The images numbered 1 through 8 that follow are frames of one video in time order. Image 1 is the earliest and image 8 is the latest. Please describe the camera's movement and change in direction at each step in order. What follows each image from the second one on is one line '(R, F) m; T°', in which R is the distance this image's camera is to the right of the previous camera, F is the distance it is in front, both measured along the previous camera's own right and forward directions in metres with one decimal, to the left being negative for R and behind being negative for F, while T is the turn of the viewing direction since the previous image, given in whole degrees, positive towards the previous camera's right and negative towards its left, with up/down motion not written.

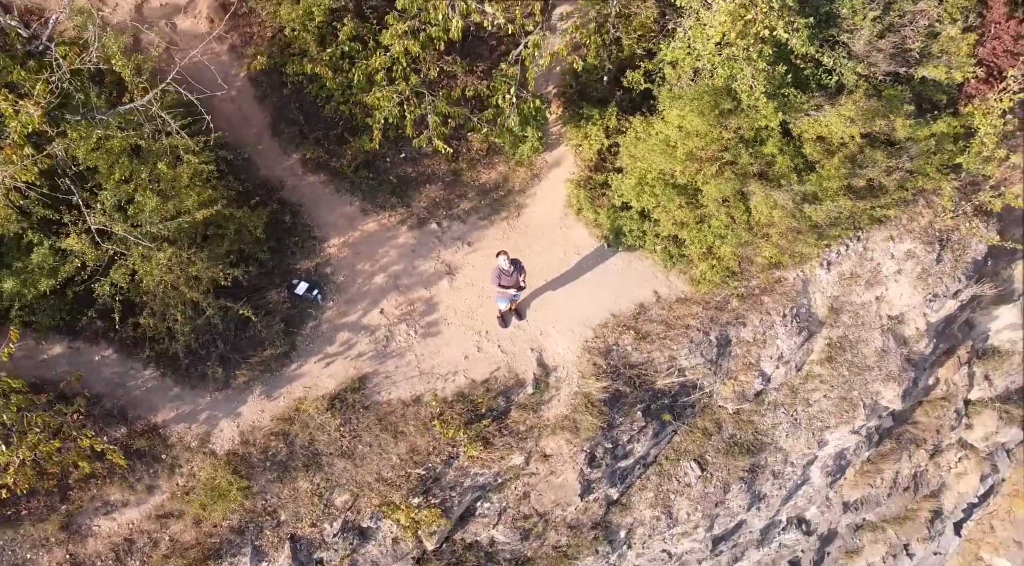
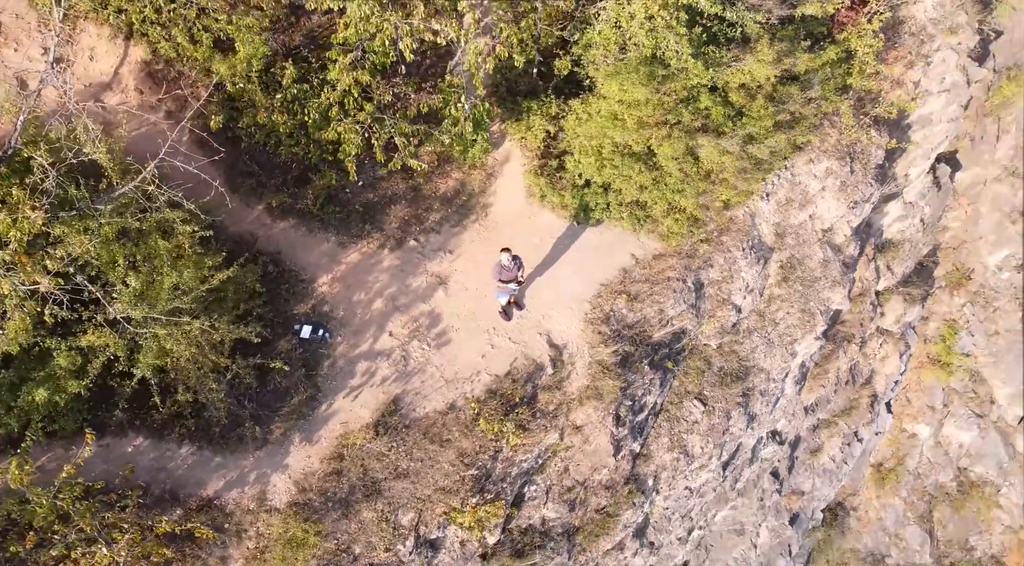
(-2.9, -0.7) m; +9°
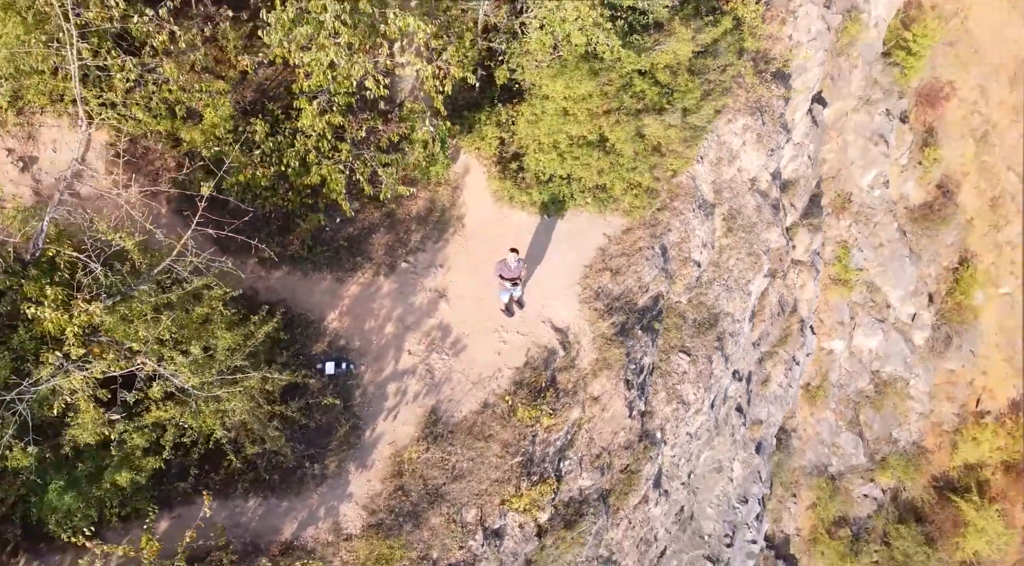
(-2.8, -1.2) m; +8°
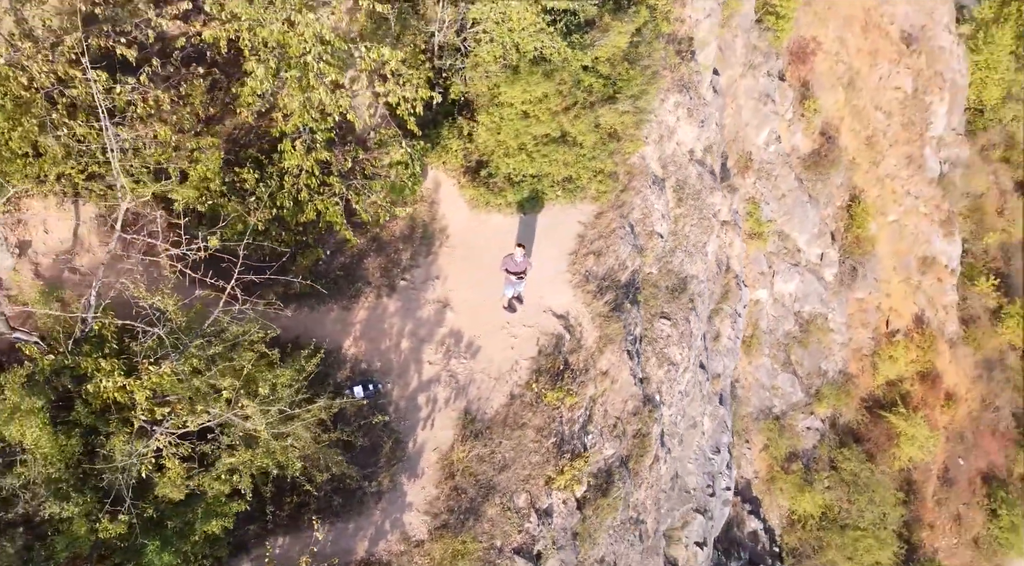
(-2.6, -1.0) m; +7°
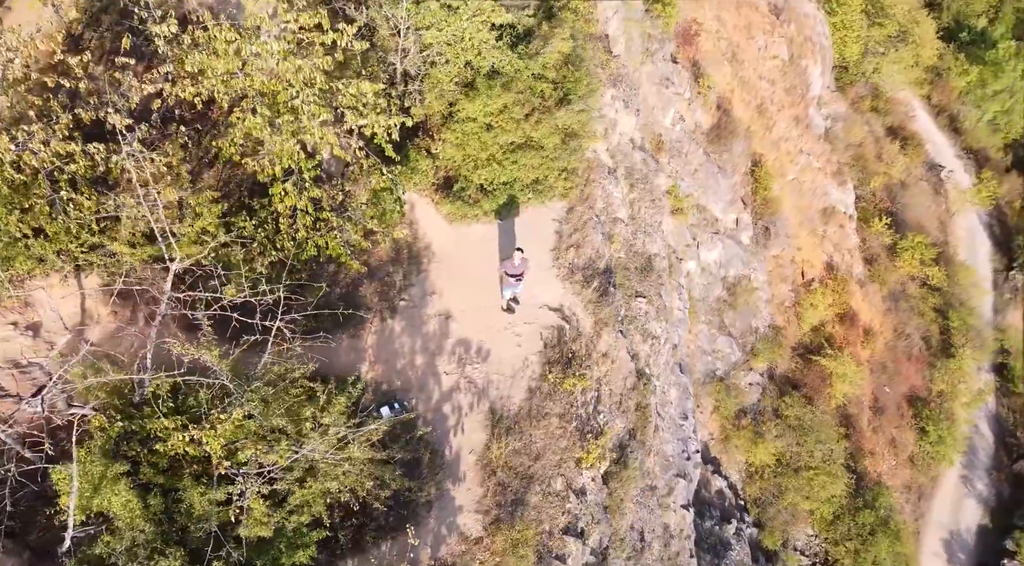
(-2.4, -1.0) m; +7°
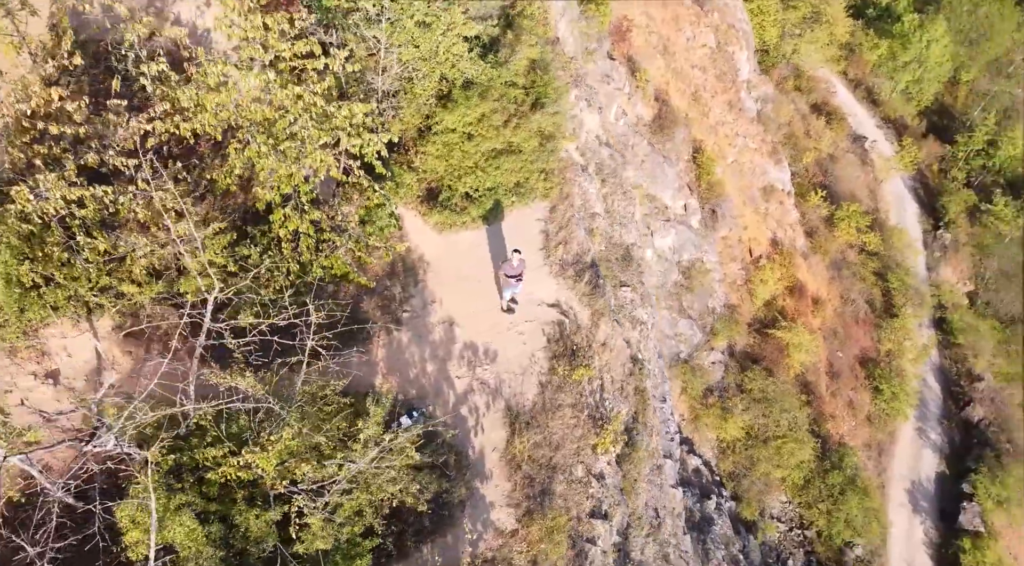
(-1.6, -0.7) m; +4°
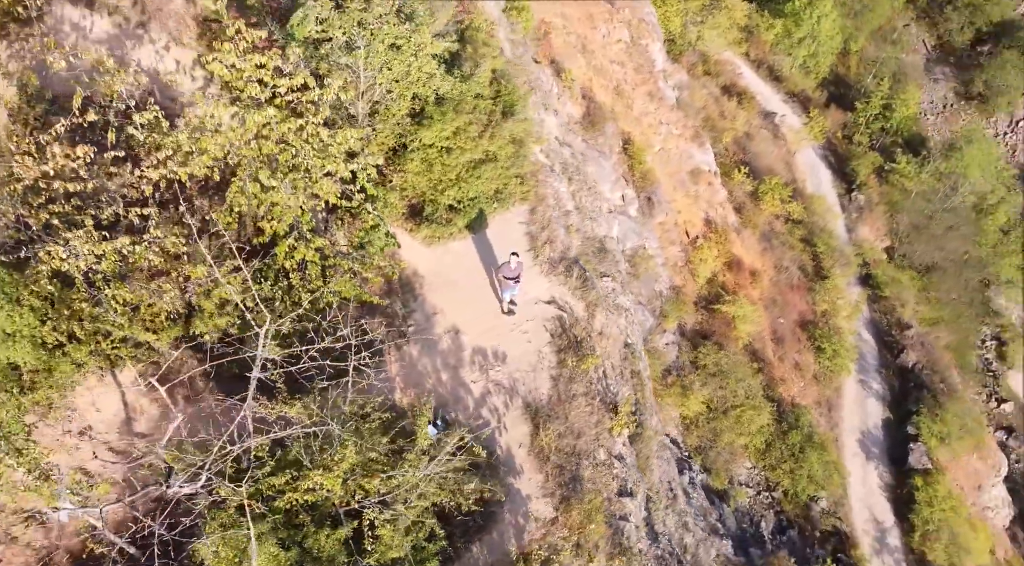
(-2.1, -0.8) m; +5°
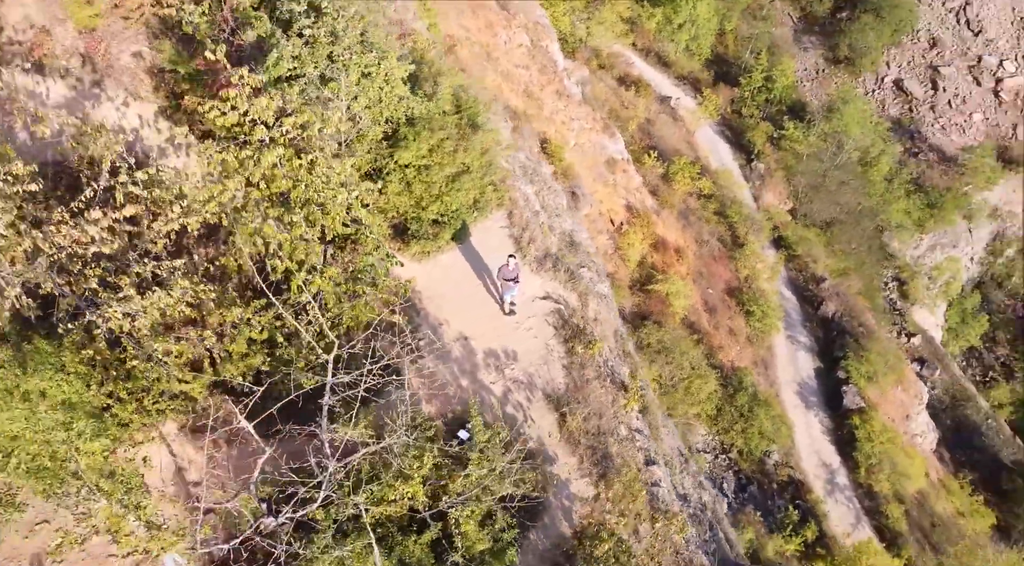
(-2.7, -1.0) m; +7°
